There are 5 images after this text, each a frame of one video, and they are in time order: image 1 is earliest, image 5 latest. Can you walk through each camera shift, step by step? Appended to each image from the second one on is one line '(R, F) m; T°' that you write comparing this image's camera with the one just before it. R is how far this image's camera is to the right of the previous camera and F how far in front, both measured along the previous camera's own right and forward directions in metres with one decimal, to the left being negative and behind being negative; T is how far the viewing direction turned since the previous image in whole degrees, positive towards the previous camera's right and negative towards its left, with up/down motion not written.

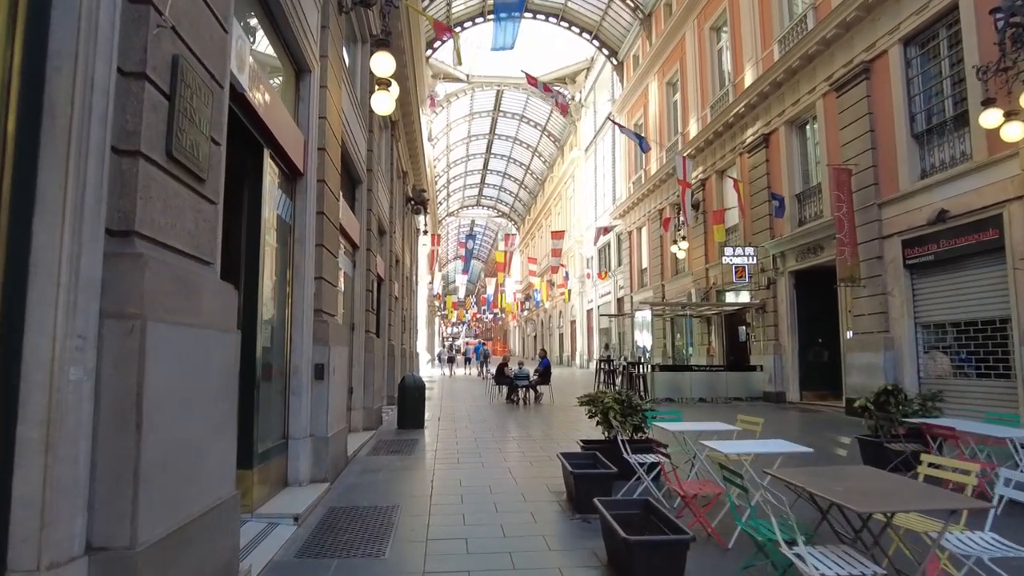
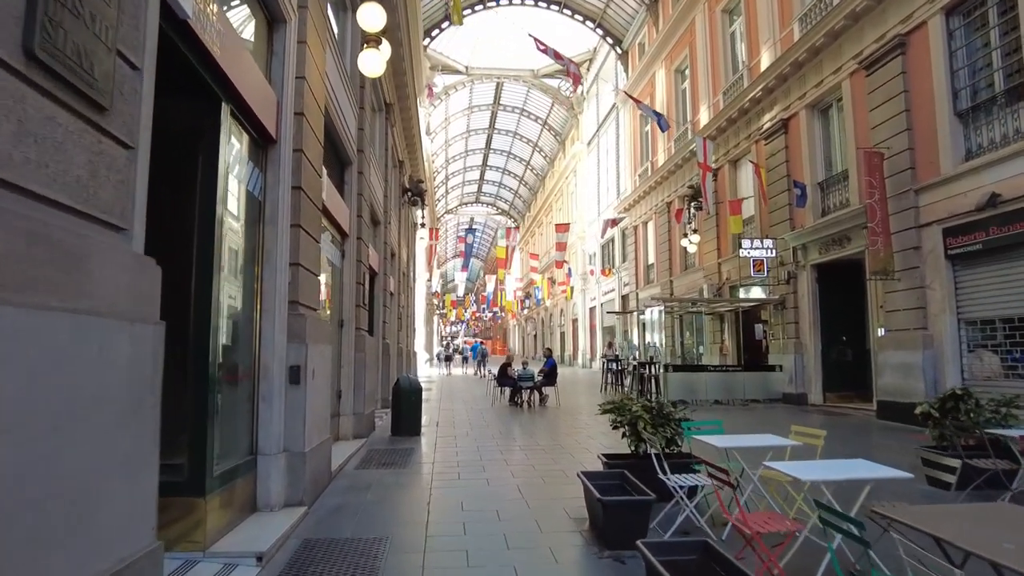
(-0.1, +1.0) m; 0°
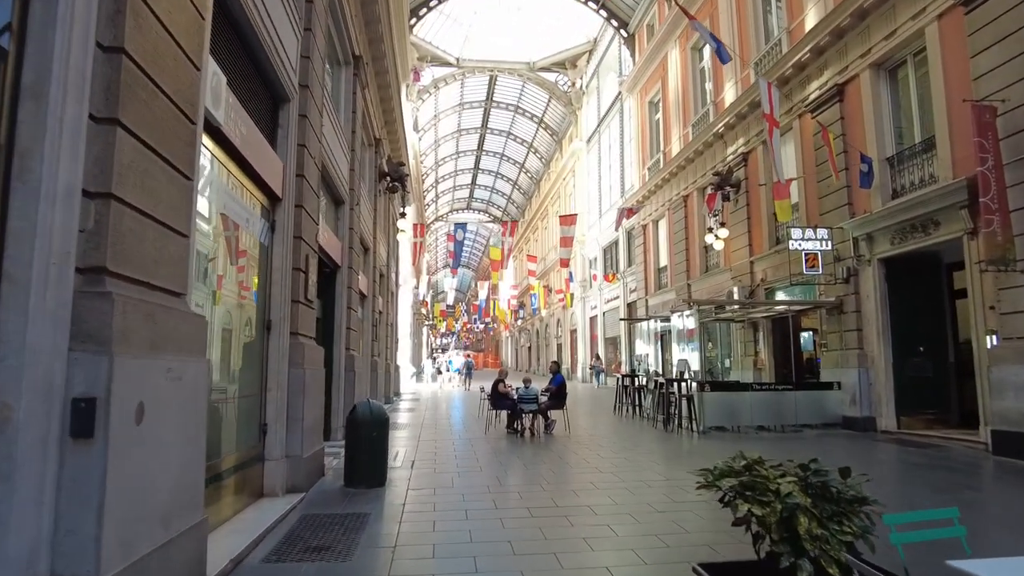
(-0.1, +2.8) m; +1°
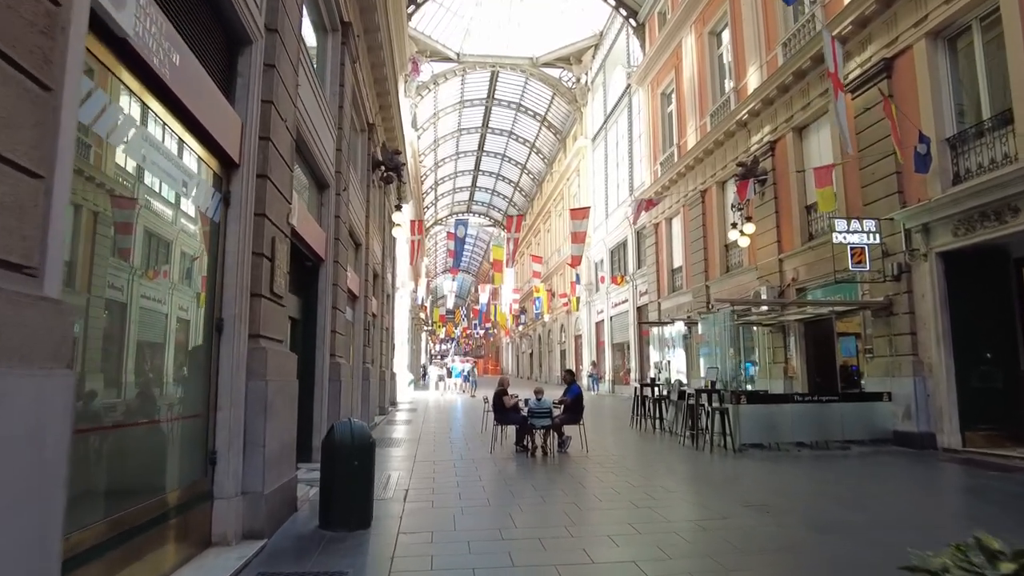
(-0.2, +1.4) m; 0°
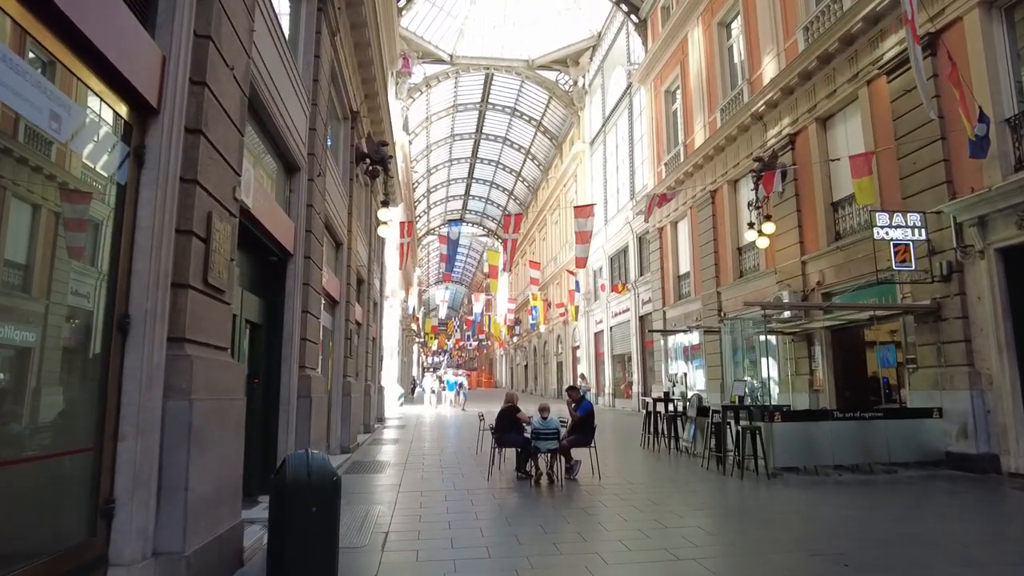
(-0.1, +1.3) m; +1°
